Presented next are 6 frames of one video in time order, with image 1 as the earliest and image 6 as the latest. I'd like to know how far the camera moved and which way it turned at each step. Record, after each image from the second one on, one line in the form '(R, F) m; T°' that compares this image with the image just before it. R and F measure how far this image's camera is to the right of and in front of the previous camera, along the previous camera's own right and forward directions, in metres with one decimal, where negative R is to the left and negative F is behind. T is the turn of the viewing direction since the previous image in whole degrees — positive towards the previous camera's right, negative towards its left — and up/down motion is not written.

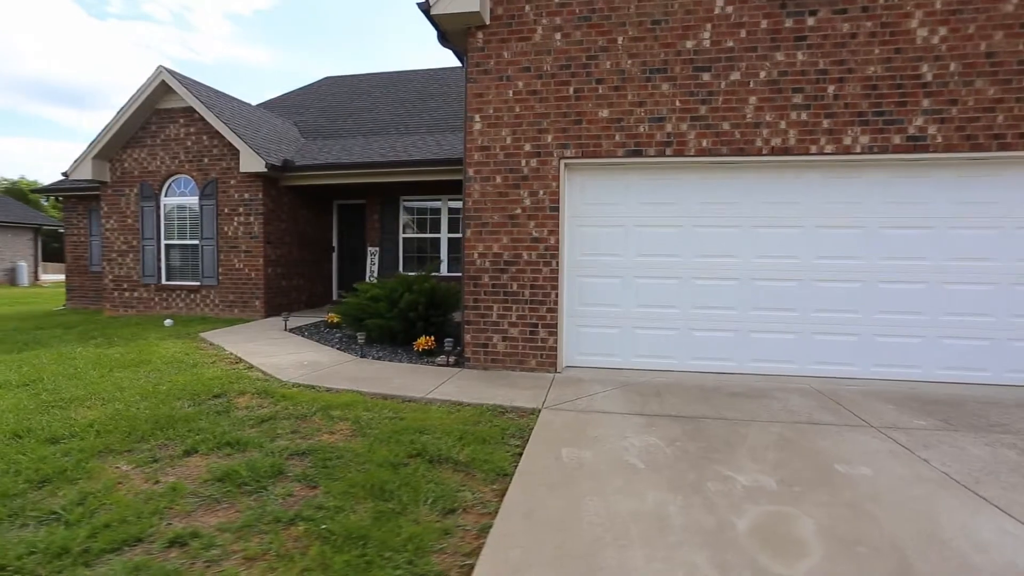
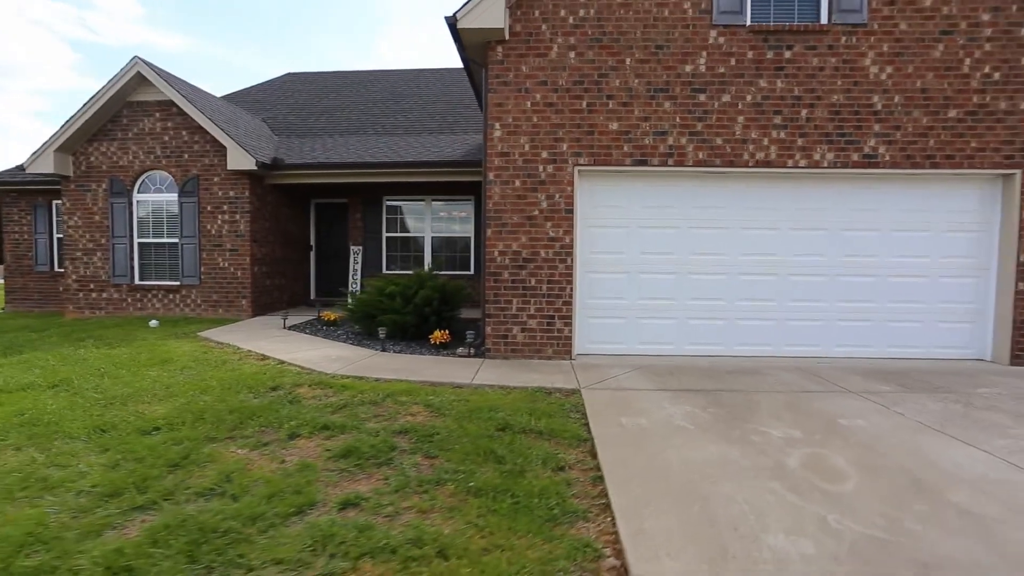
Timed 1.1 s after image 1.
(-1.1, -0.5) m; +7°
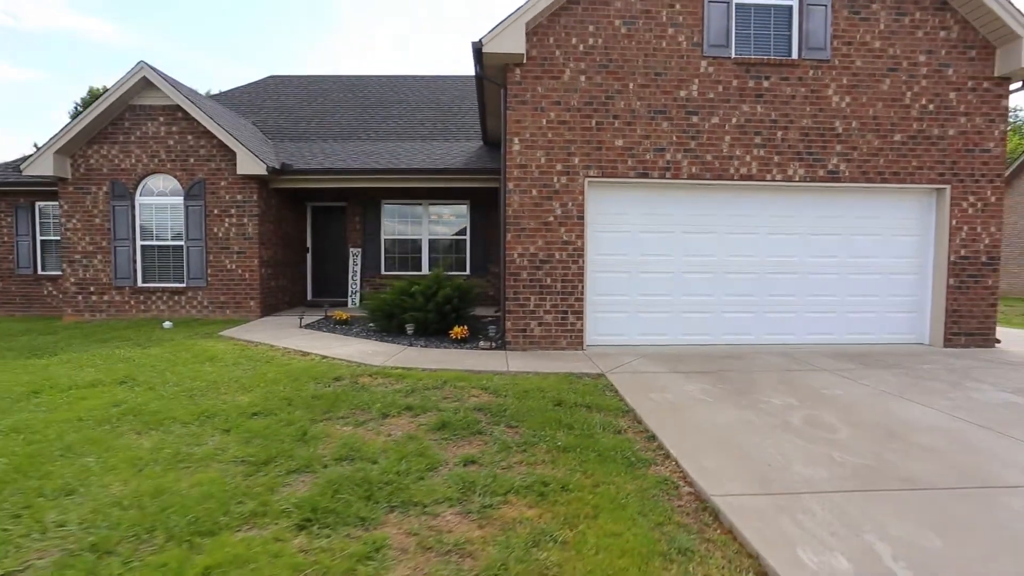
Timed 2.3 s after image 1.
(-0.9, -0.7) m; +5°
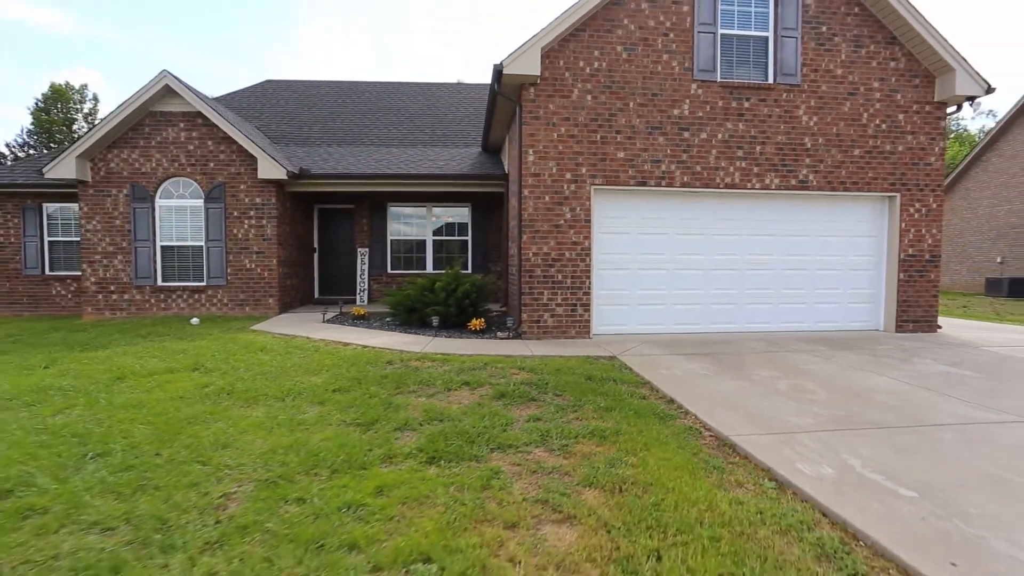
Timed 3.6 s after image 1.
(-0.8, -0.8) m; +3°
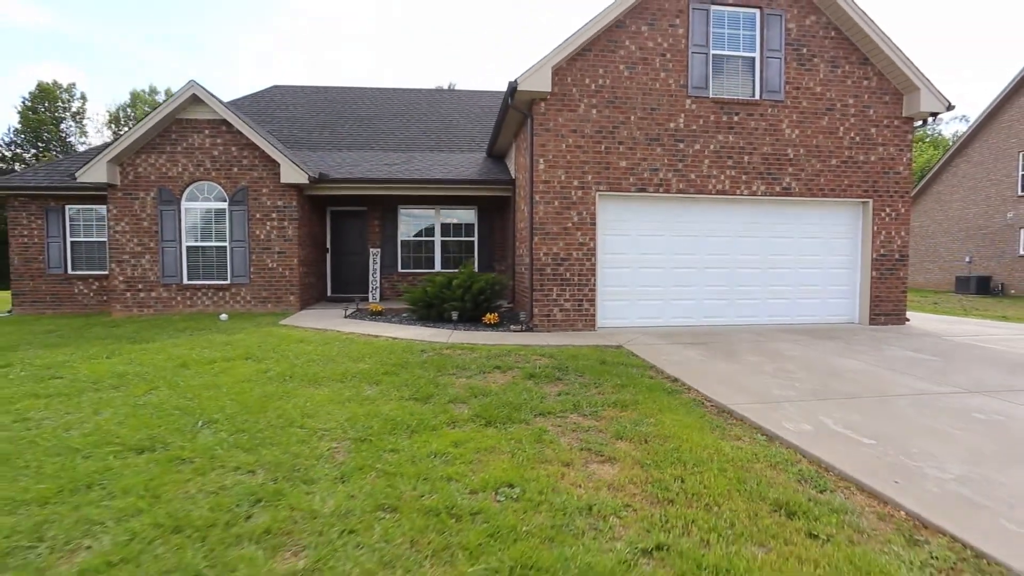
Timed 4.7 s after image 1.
(-0.5, -0.8) m; +2°
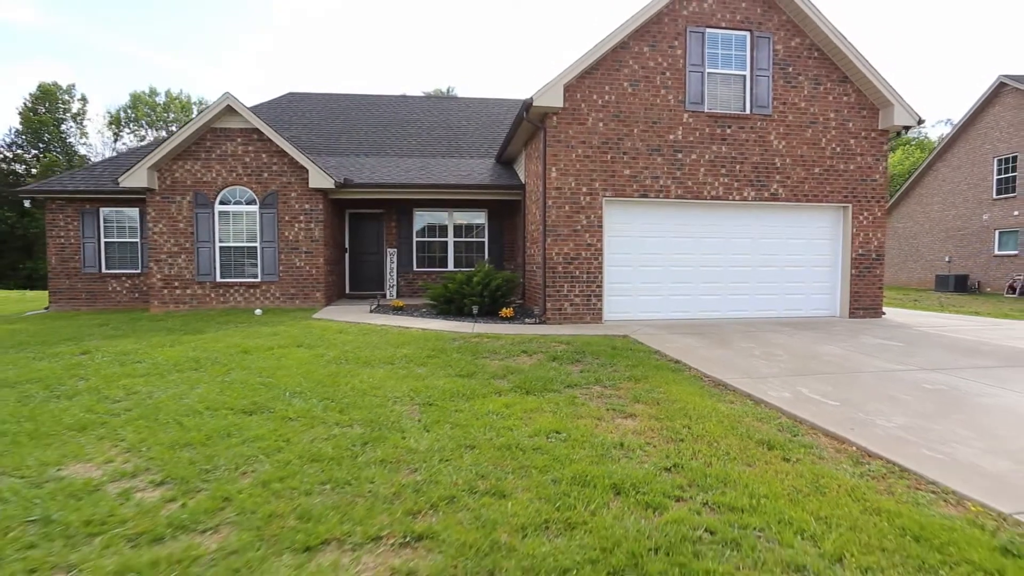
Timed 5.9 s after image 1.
(-0.4, -0.9) m; +1°
